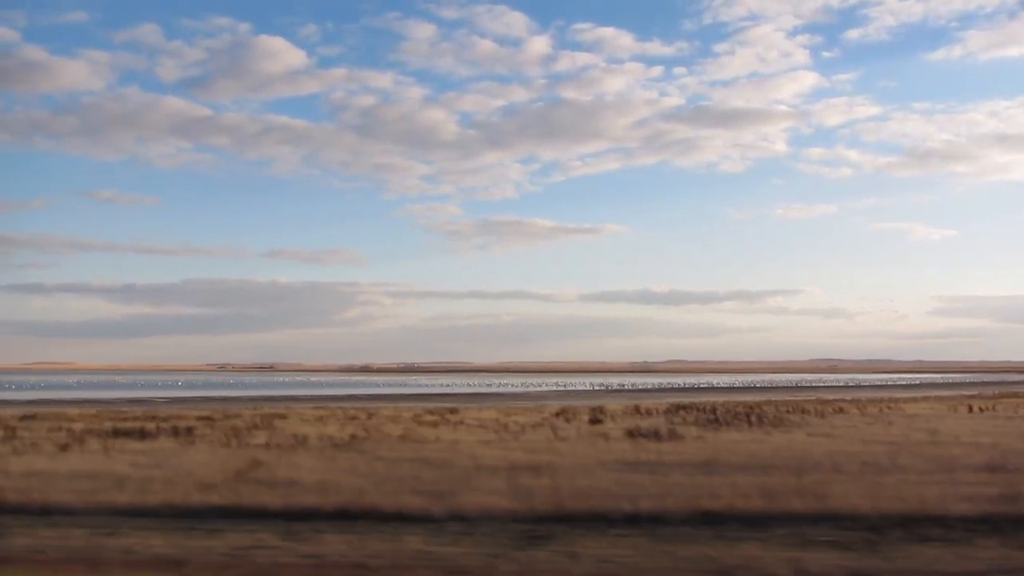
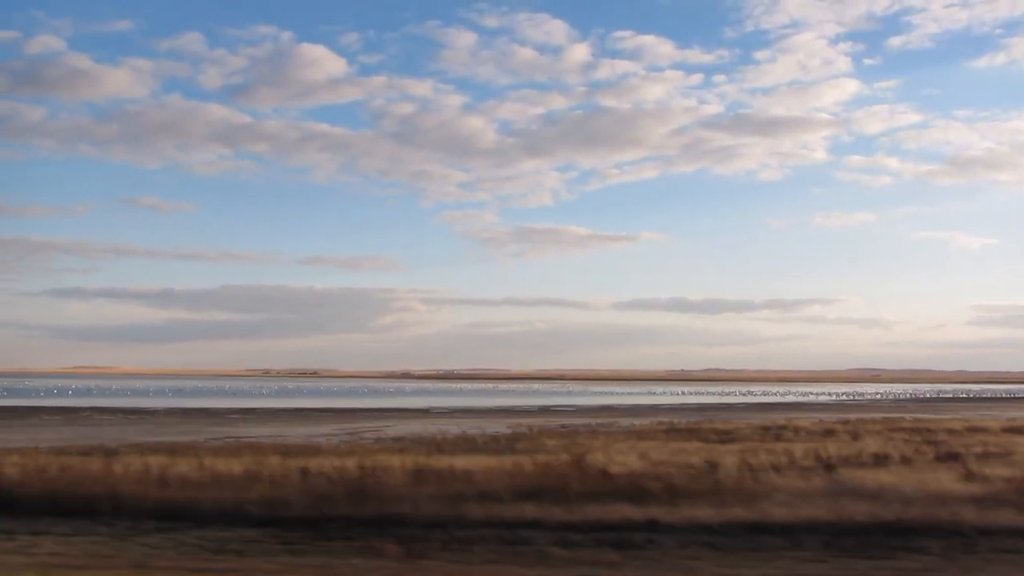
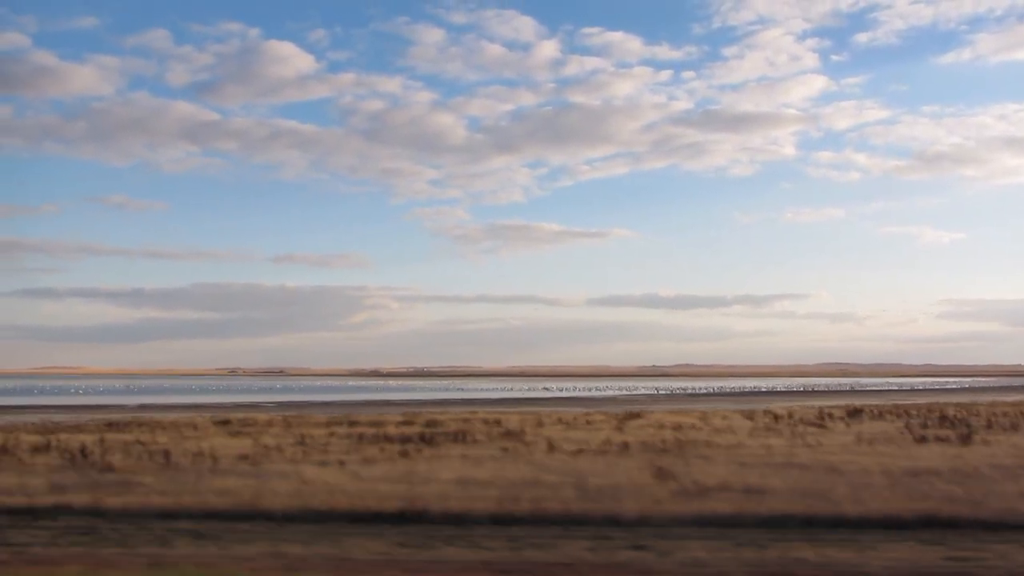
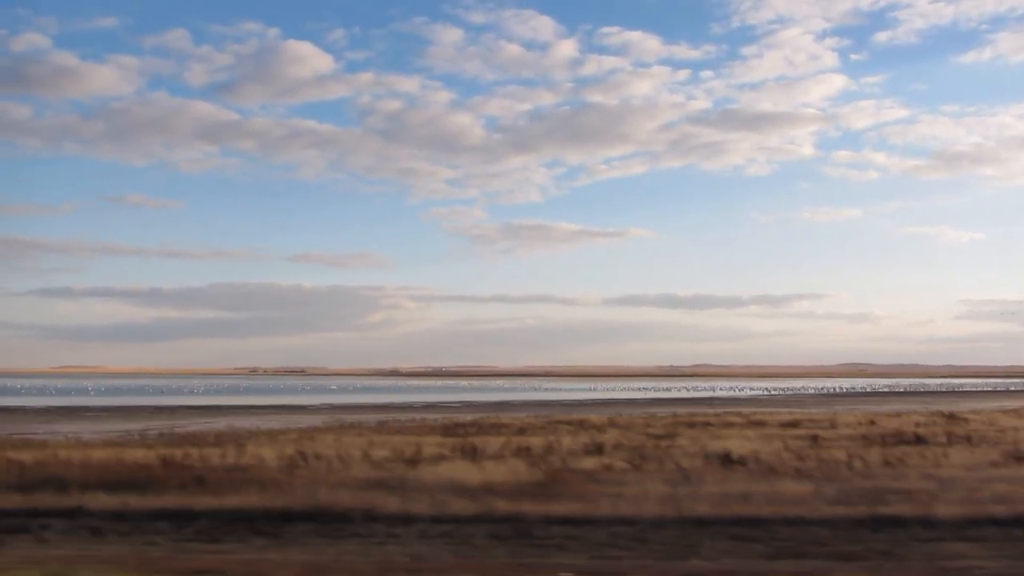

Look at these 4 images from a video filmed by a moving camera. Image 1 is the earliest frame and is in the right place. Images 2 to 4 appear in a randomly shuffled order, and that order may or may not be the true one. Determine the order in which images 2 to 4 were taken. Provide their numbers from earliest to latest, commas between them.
3, 4, 2
